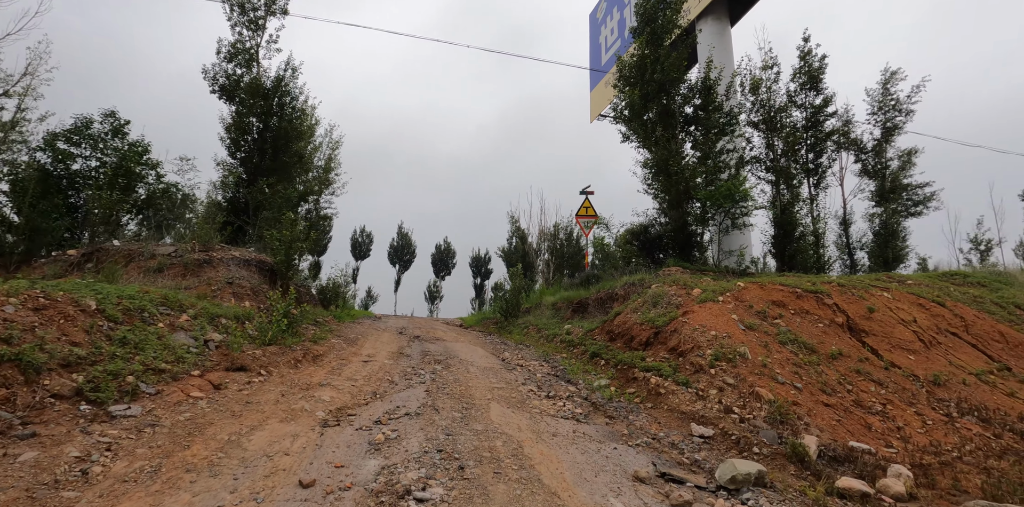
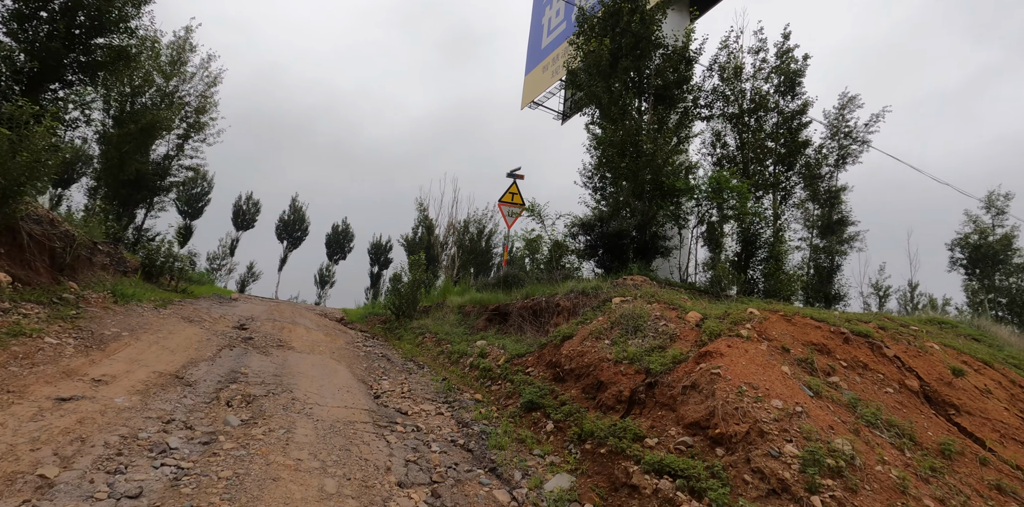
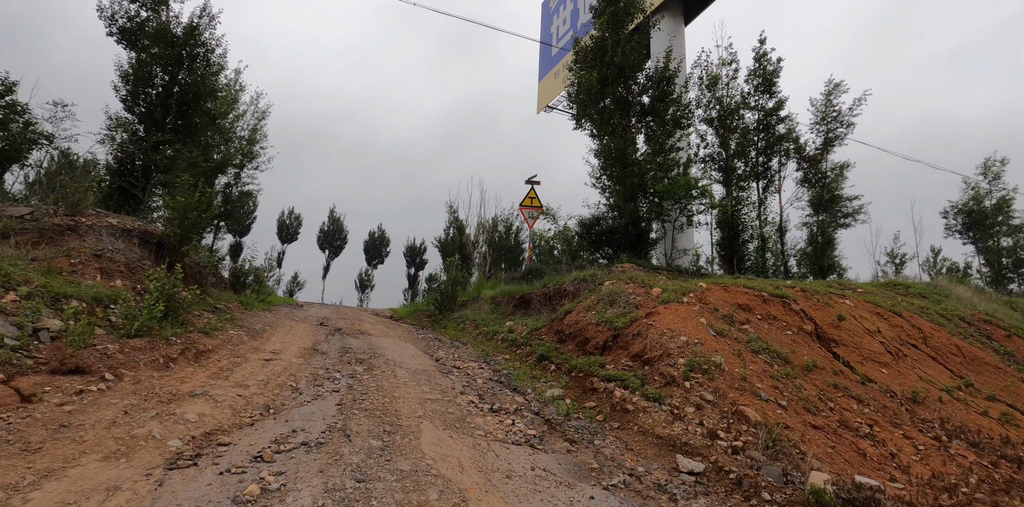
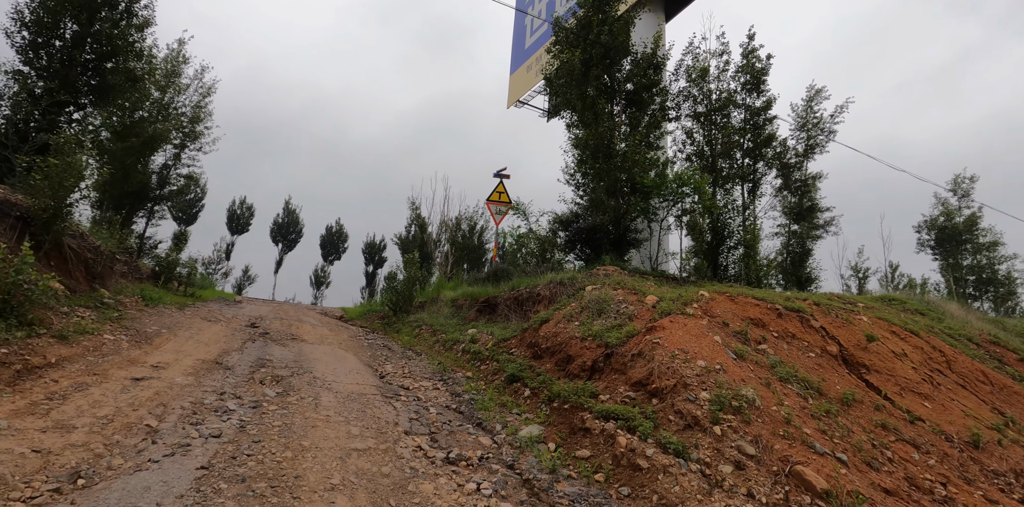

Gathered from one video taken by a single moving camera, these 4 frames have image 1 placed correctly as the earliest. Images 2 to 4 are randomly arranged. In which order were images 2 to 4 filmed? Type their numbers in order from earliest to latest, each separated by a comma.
3, 4, 2
